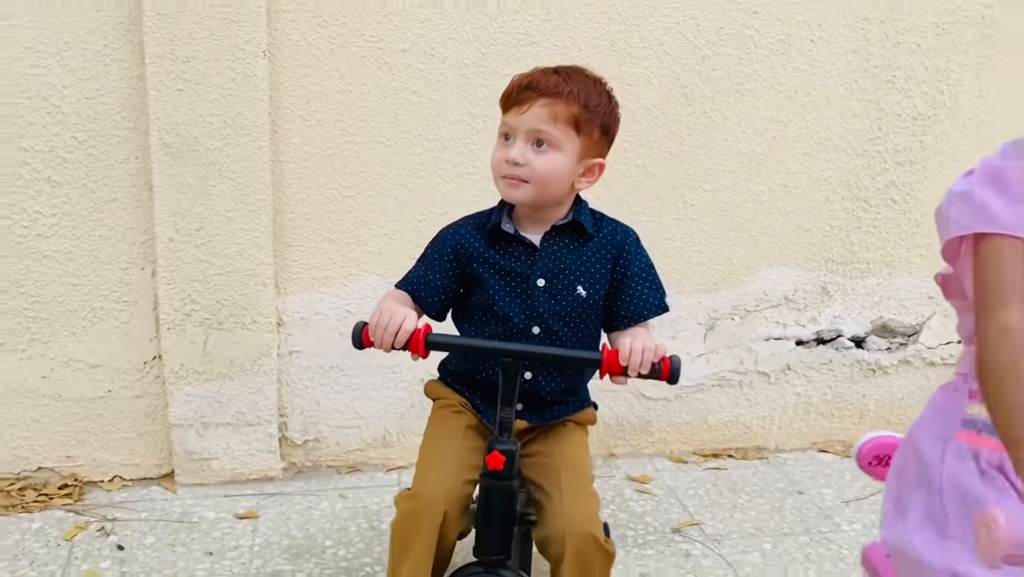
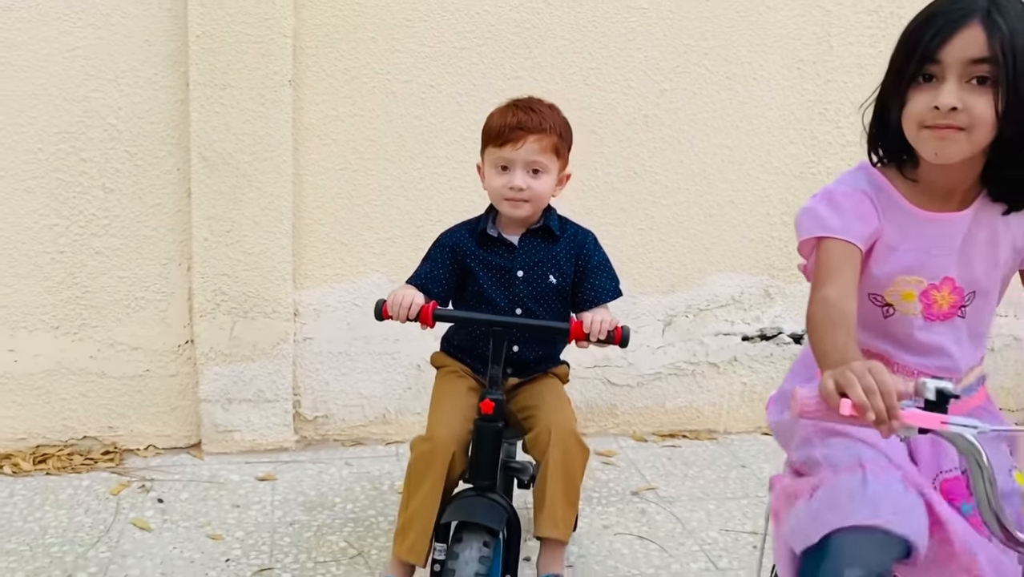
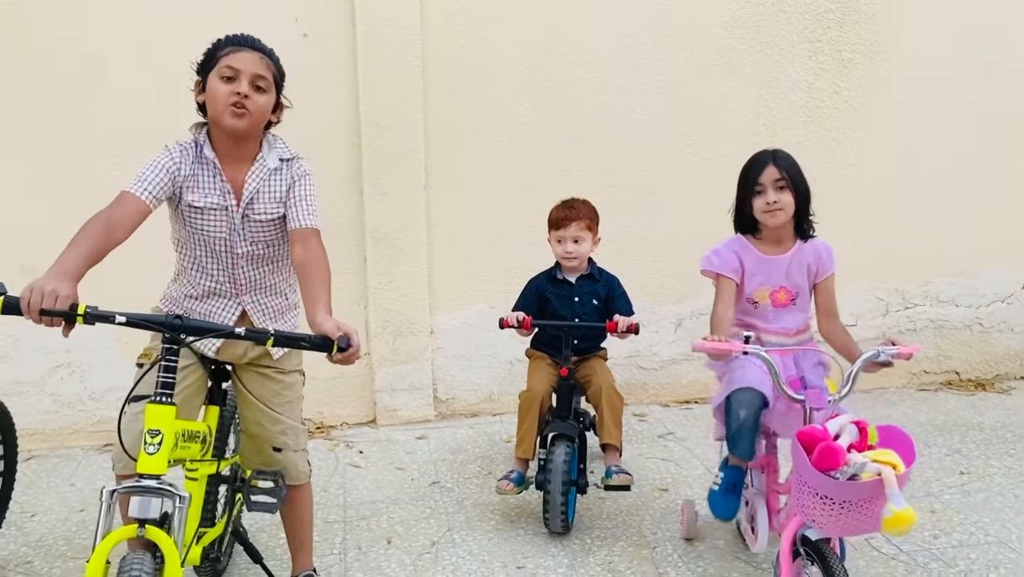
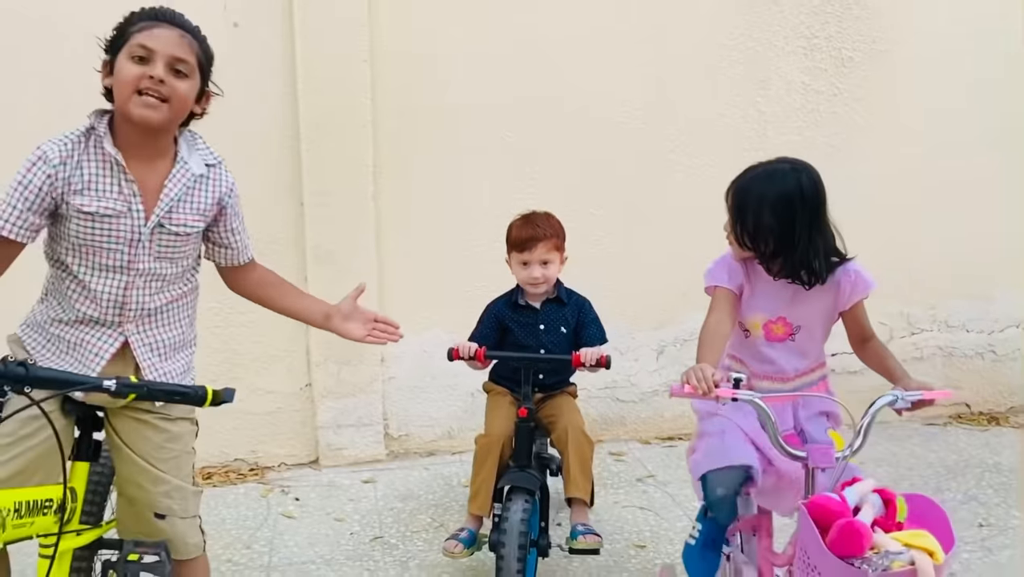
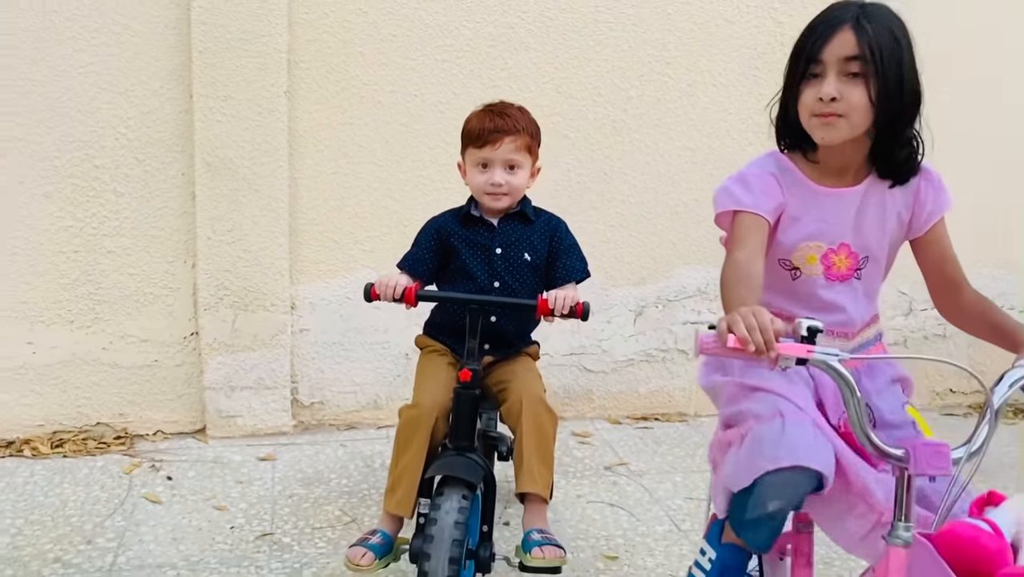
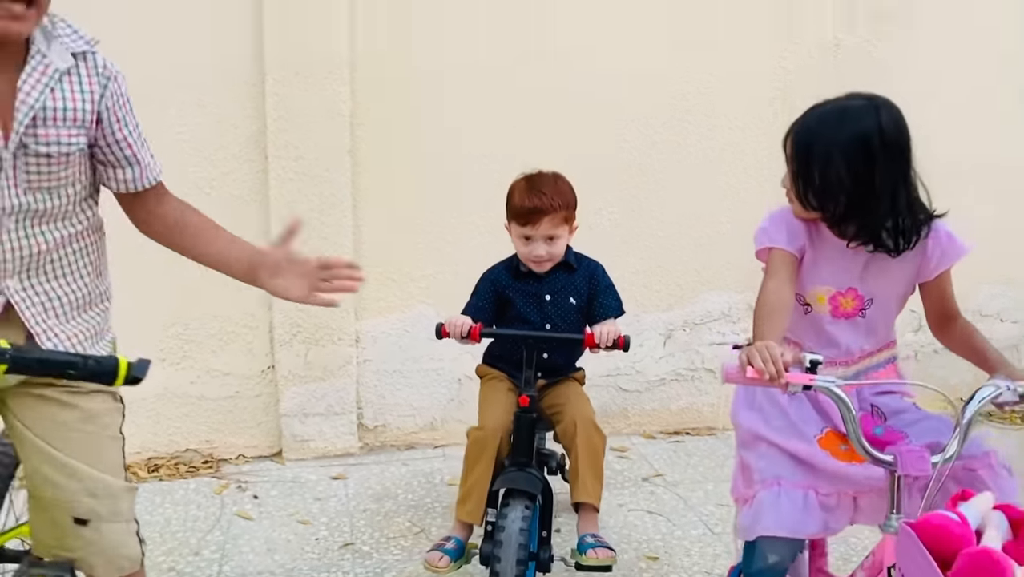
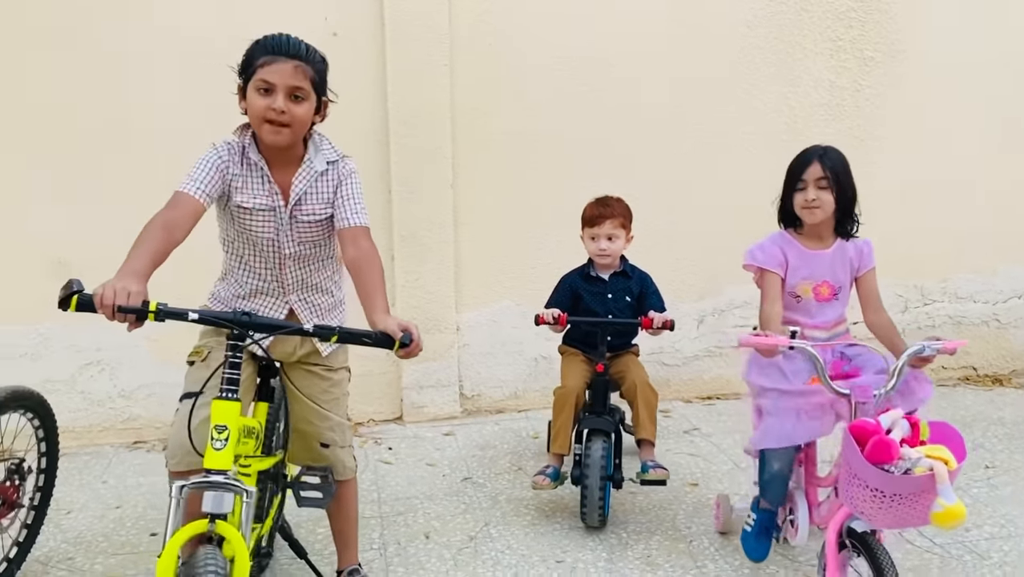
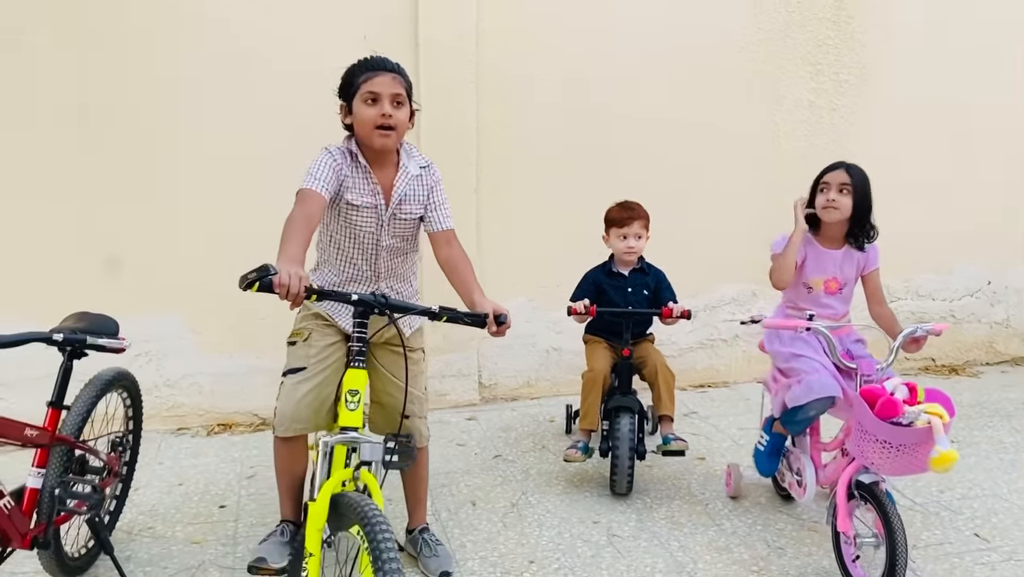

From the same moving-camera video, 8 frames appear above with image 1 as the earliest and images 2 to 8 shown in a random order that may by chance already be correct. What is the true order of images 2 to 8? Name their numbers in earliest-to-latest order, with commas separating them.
2, 5, 6, 4, 3, 7, 8
